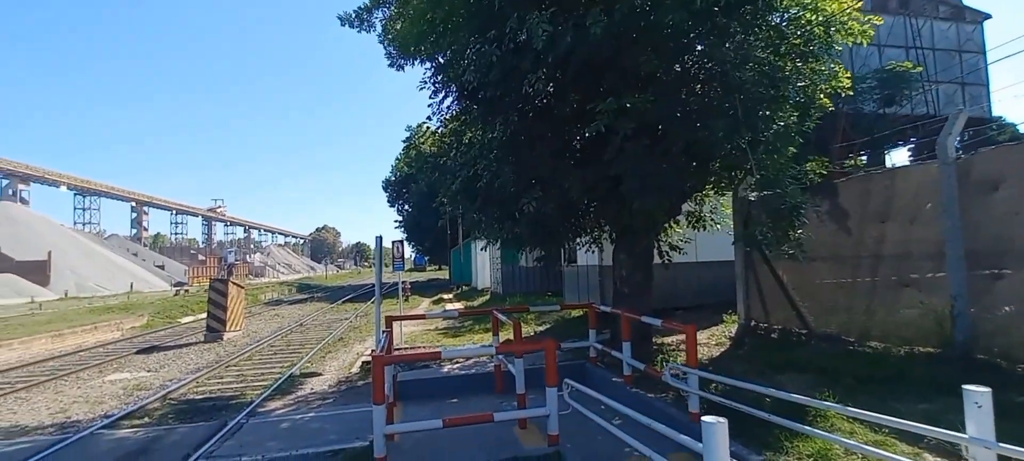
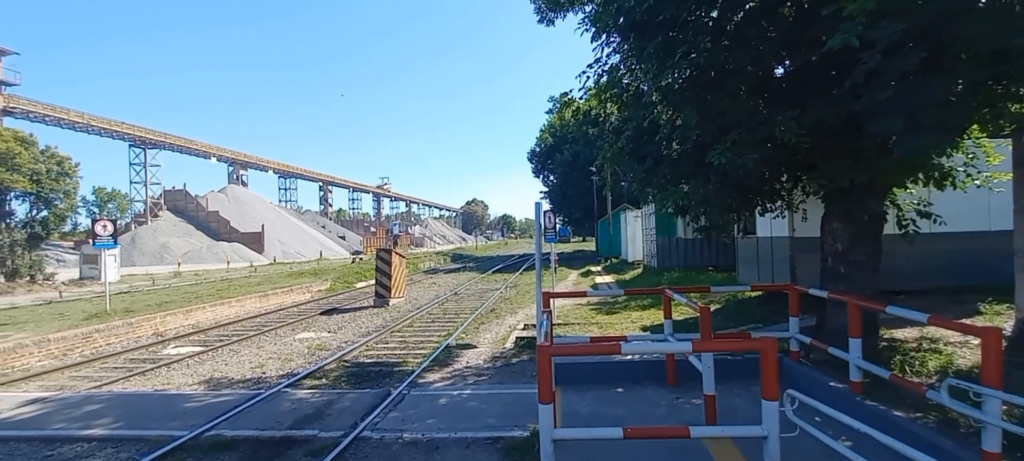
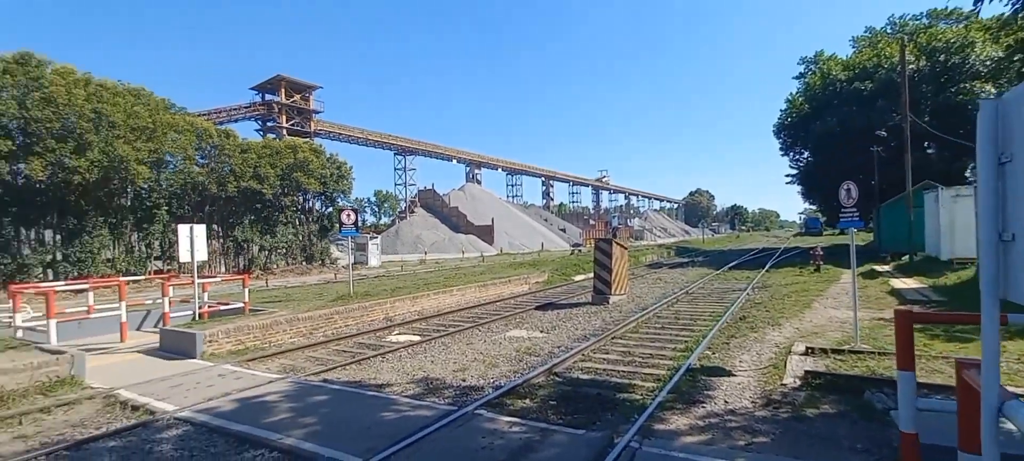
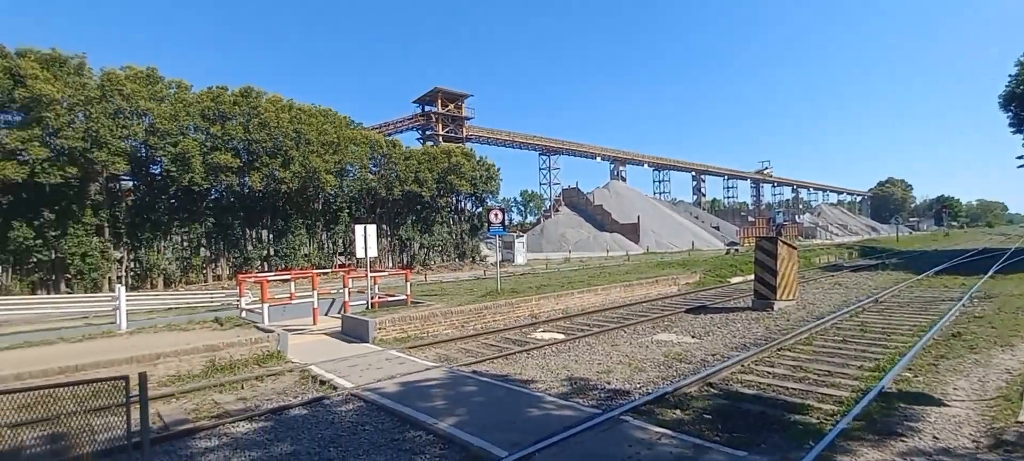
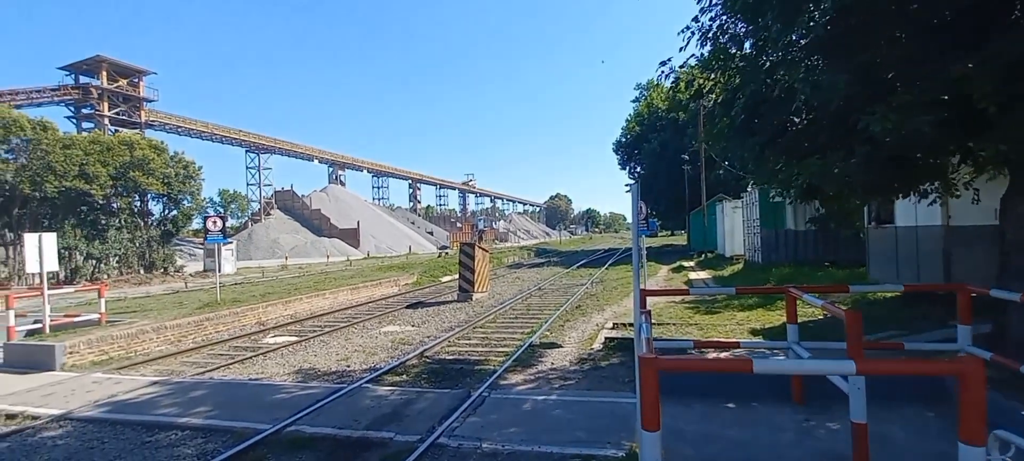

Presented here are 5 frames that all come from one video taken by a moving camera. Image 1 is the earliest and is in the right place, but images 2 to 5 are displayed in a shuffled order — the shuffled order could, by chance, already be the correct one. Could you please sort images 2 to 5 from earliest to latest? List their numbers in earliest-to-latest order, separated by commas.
2, 5, 3, 4
